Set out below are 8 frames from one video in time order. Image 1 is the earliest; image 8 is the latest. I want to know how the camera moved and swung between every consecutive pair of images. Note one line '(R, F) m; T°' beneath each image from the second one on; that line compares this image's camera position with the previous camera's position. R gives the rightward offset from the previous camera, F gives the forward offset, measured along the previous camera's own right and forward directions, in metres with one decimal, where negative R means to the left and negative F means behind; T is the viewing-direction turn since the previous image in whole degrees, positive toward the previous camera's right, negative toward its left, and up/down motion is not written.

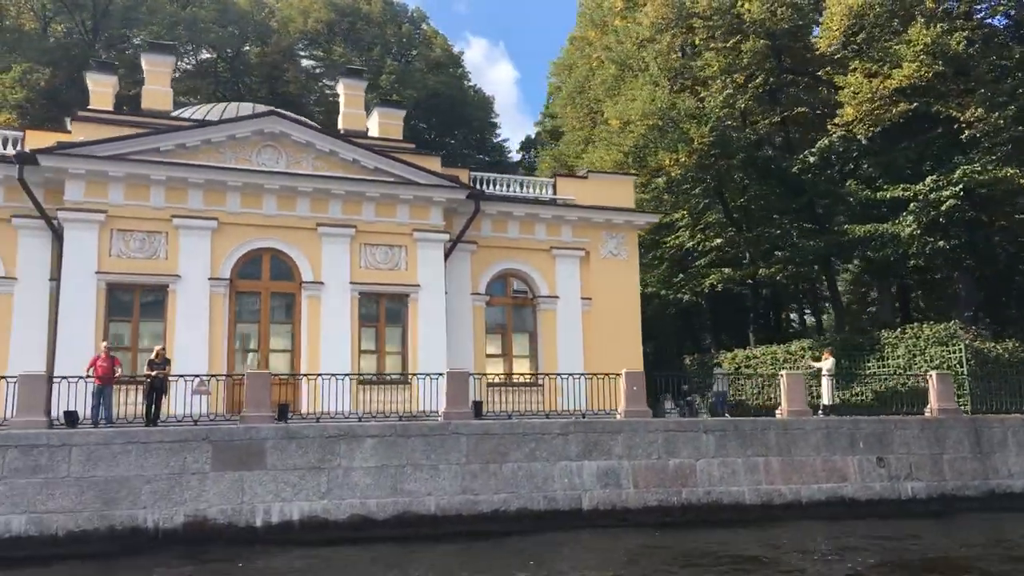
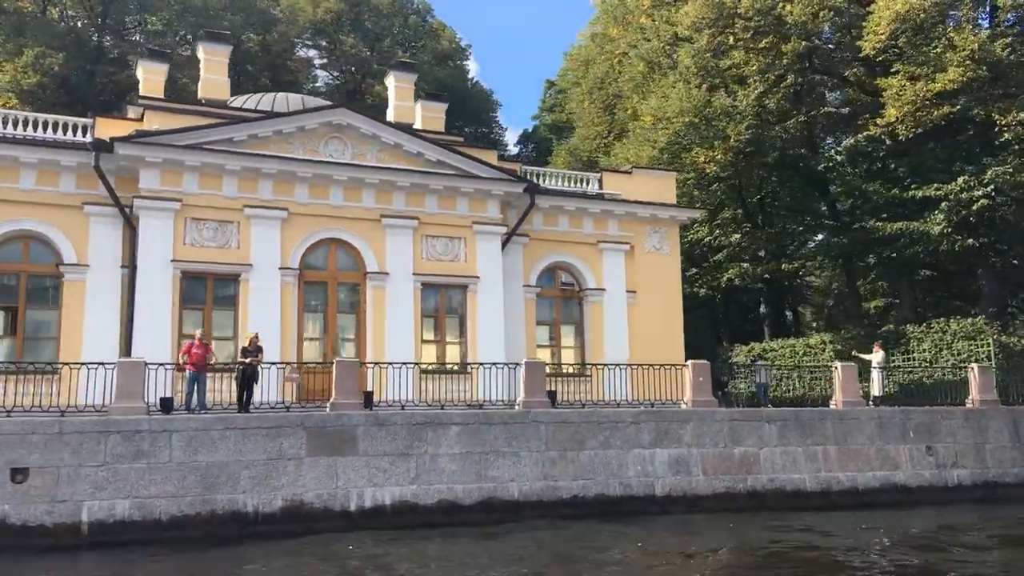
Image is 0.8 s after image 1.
(-1.8, -0.3) m; +2°
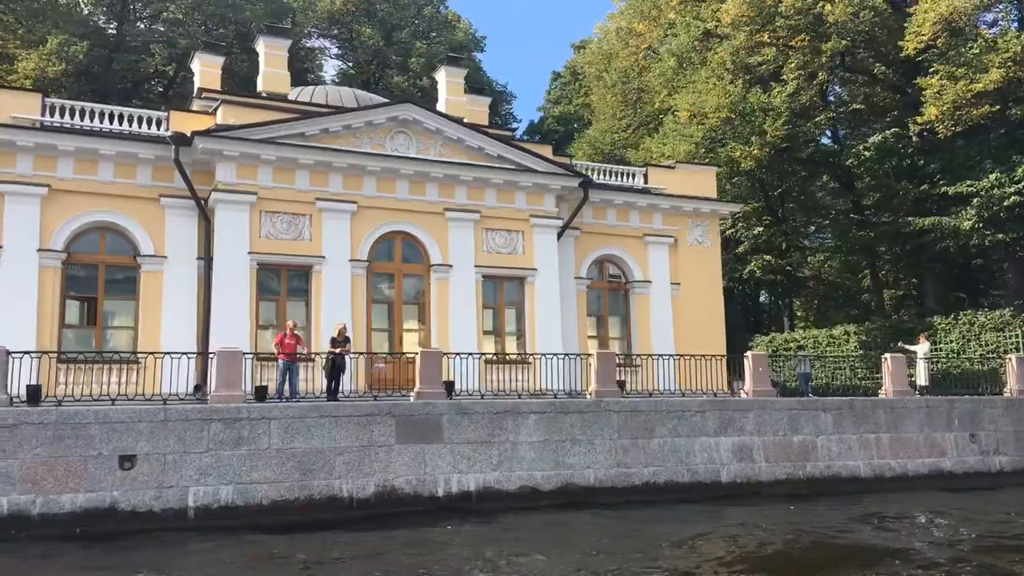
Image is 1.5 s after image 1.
(-1.5, -0.4) m; +1°
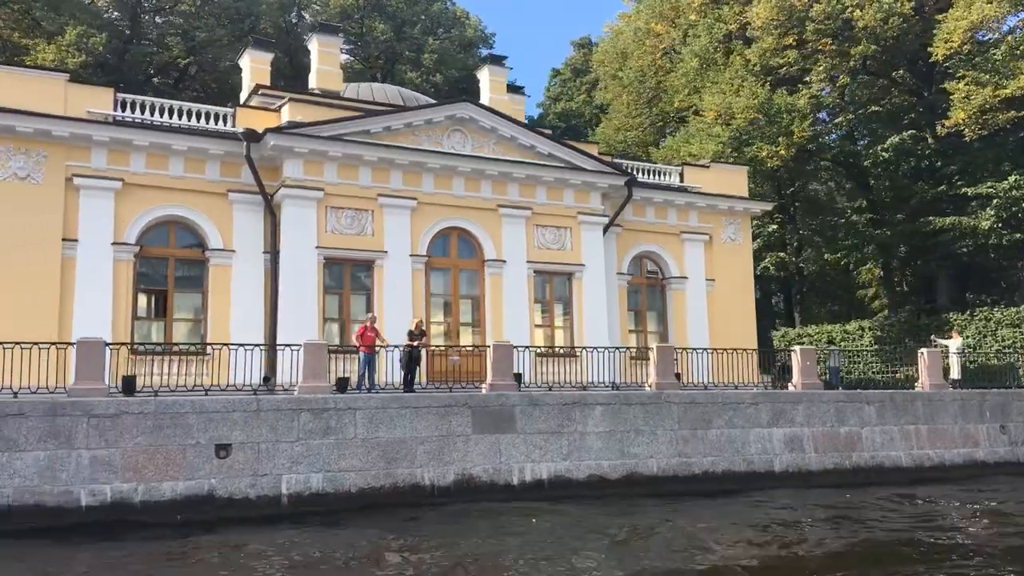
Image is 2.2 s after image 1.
(-1.5, -0.4) m; +2°
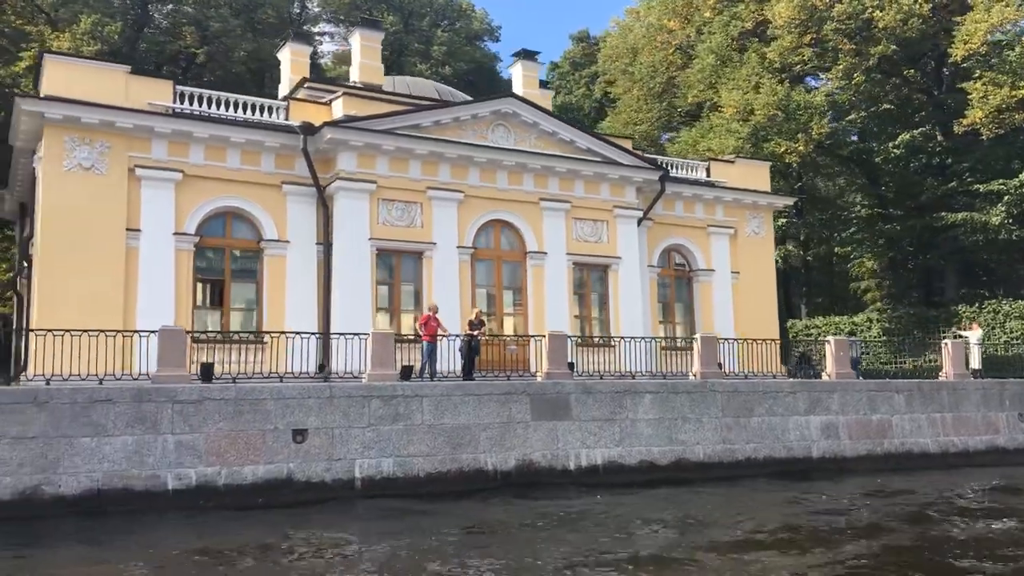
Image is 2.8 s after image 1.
(-1.3, -0.4) m; +2°
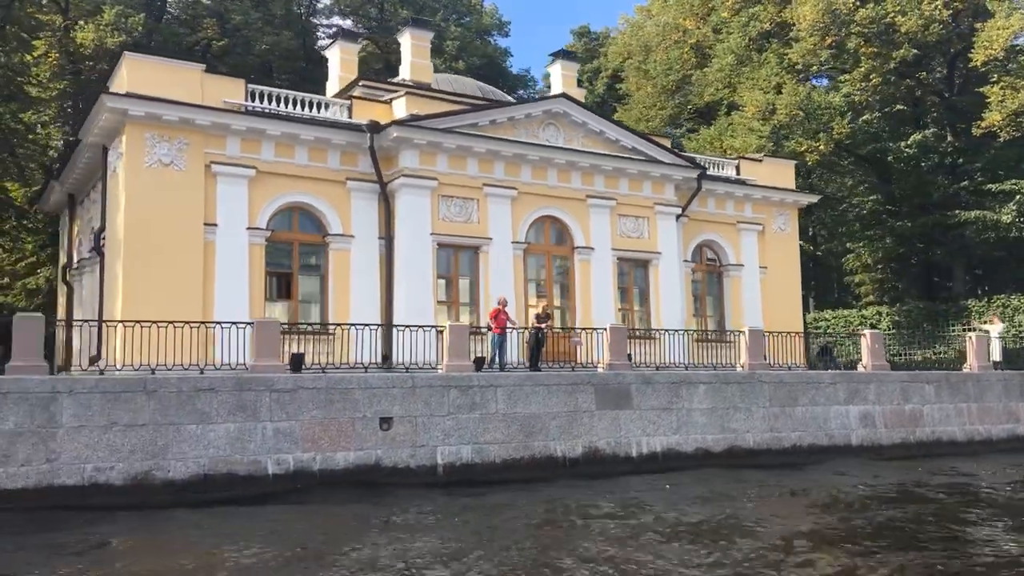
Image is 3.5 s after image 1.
(-1.5, -0.6) m; +2°
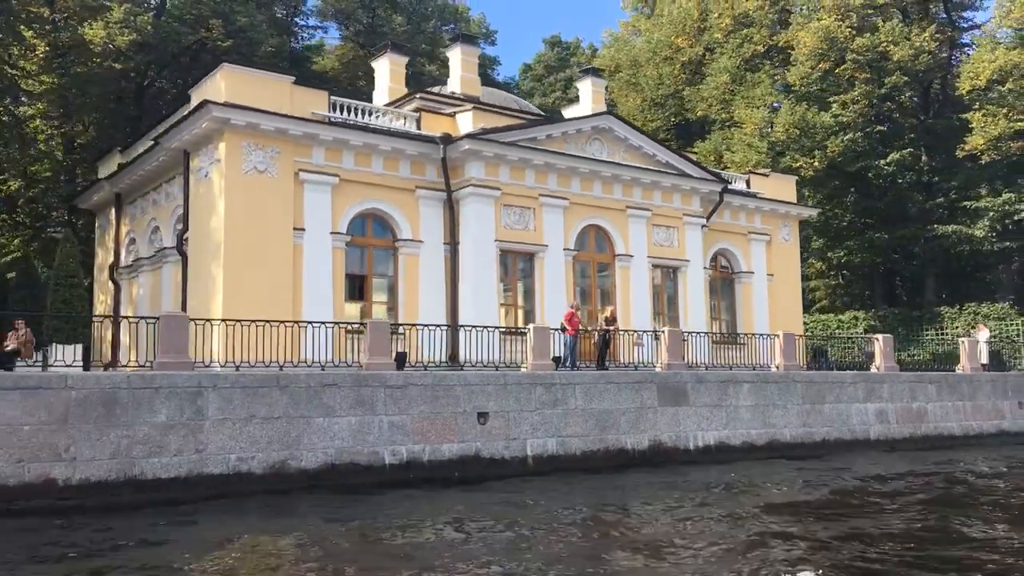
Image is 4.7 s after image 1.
(-2.6, -1.0) m; +5°
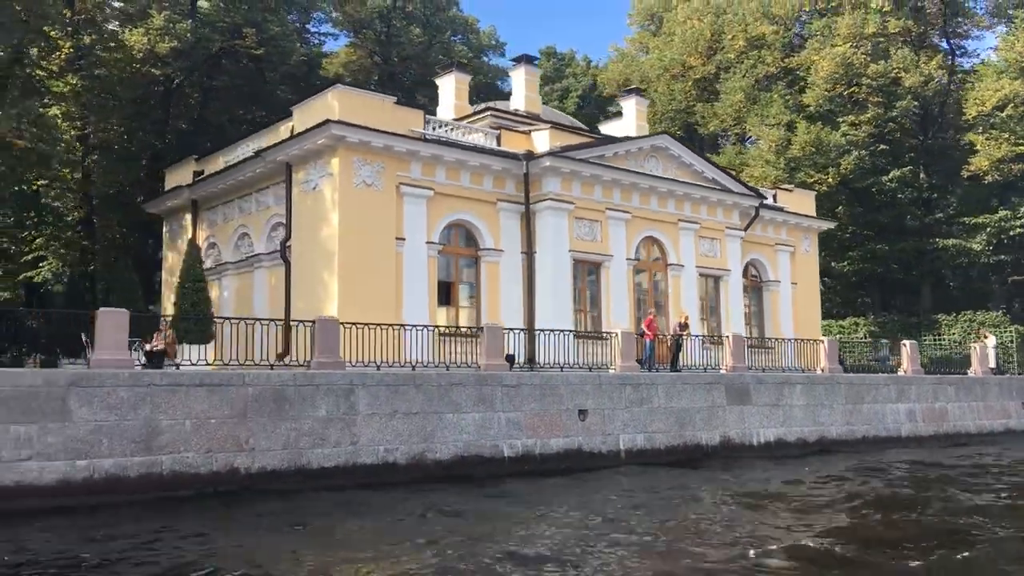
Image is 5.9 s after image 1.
(-2.5, -1.3) m; +3°
